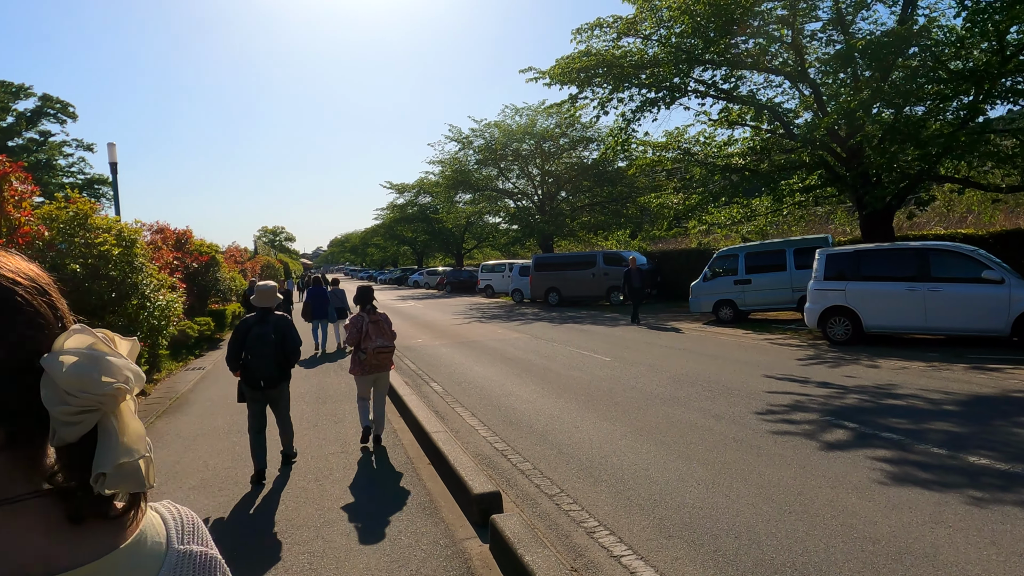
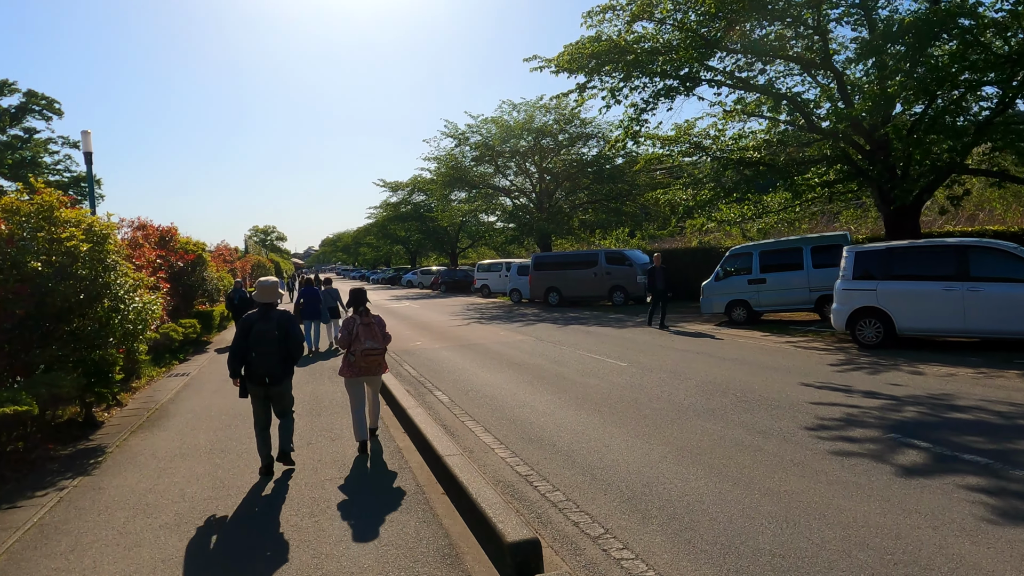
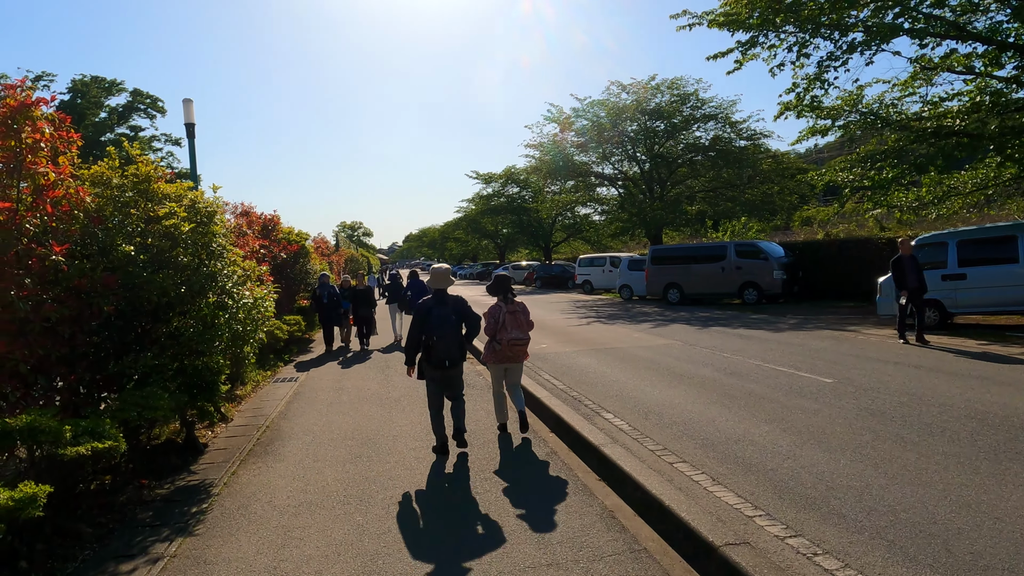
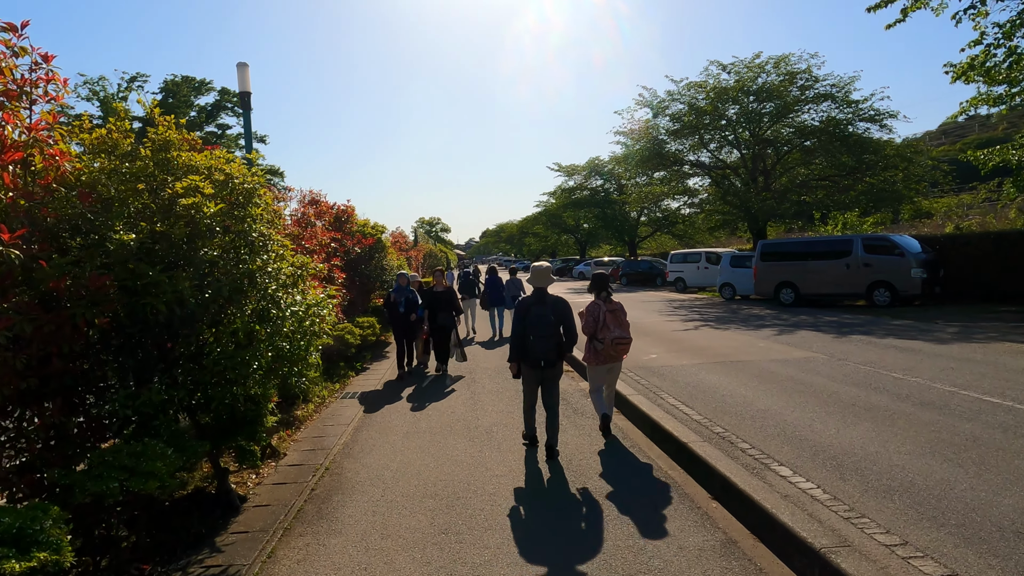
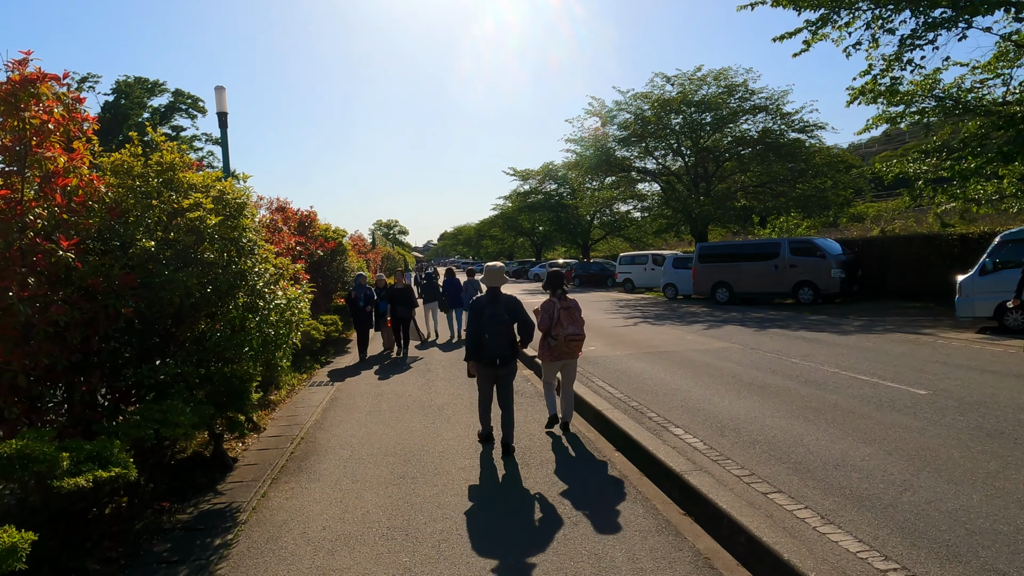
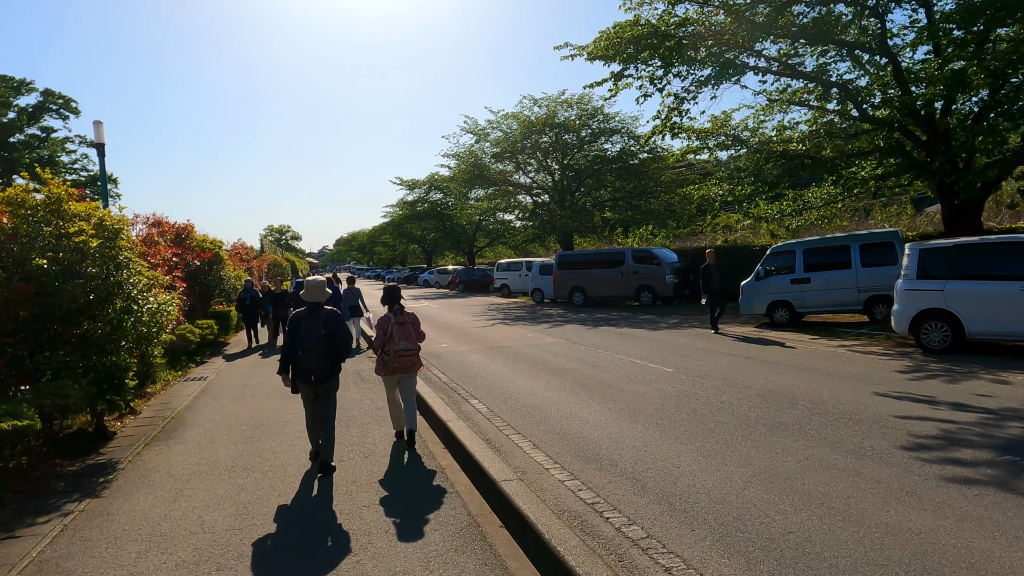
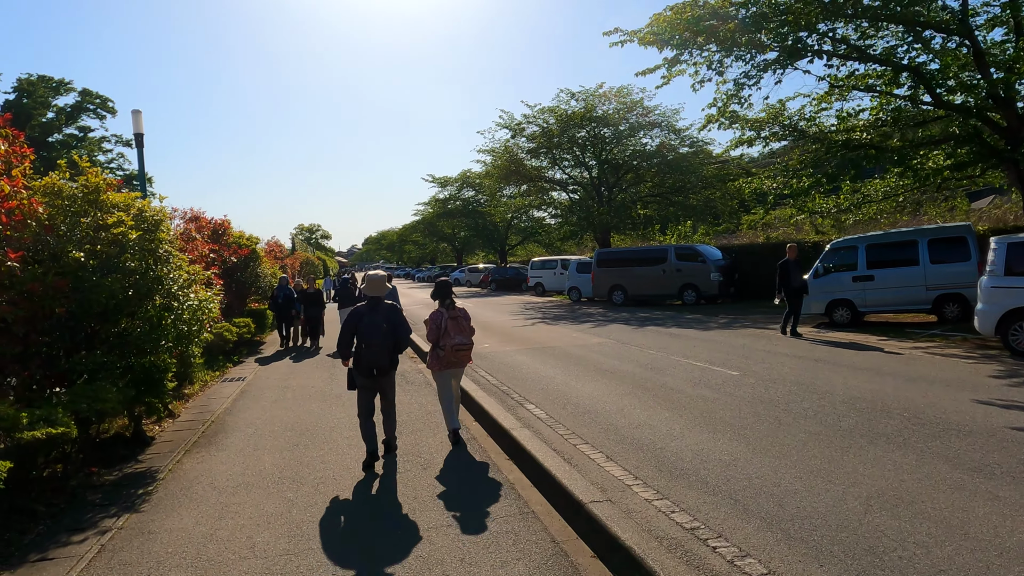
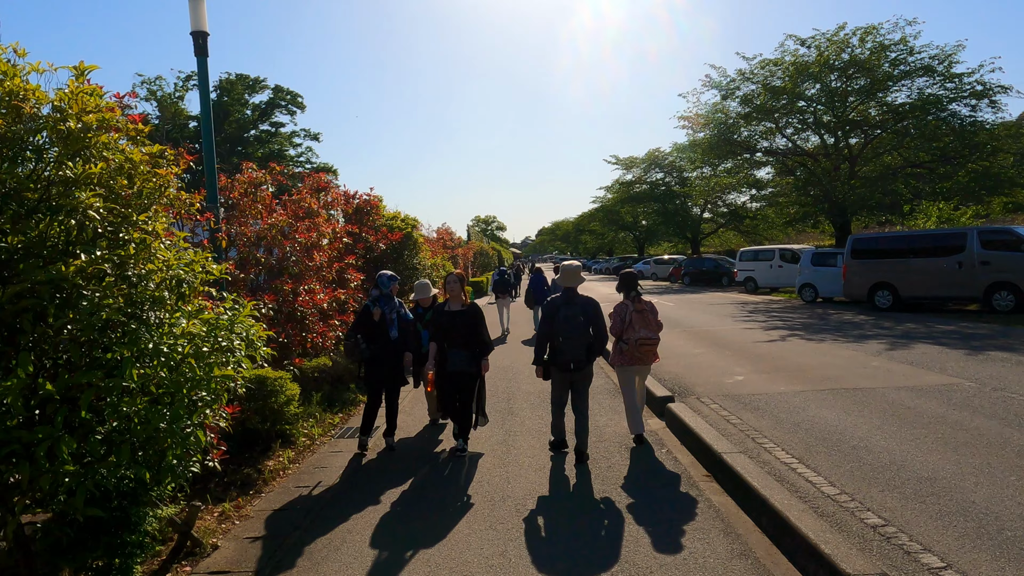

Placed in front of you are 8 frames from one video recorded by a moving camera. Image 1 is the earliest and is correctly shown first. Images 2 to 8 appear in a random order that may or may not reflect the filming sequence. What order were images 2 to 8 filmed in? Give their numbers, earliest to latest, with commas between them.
2, 6, 7, 3, 5, 4, 8
